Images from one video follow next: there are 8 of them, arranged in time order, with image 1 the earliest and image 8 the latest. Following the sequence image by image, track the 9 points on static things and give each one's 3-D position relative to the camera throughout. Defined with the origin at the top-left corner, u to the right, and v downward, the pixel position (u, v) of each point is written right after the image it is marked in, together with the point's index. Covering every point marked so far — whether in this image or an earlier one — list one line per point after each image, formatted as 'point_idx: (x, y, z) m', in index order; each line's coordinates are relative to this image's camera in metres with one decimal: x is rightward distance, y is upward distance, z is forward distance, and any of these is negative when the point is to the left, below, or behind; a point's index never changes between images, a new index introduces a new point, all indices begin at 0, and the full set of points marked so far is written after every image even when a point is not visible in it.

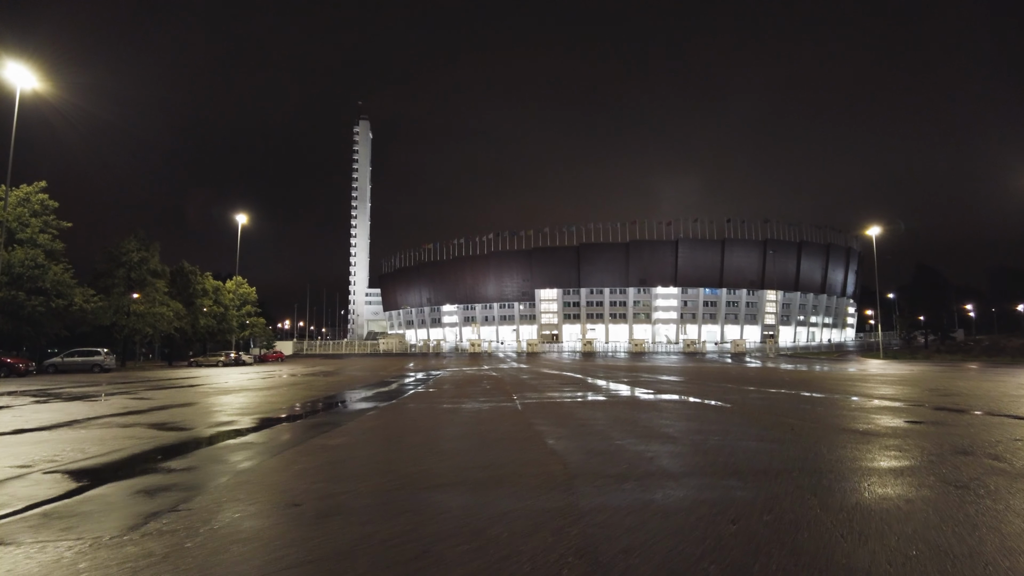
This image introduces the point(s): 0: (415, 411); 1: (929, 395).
0: (-3.2, -3.7, +17.6) m
1: (+10.3, -2.7, +14.4) m
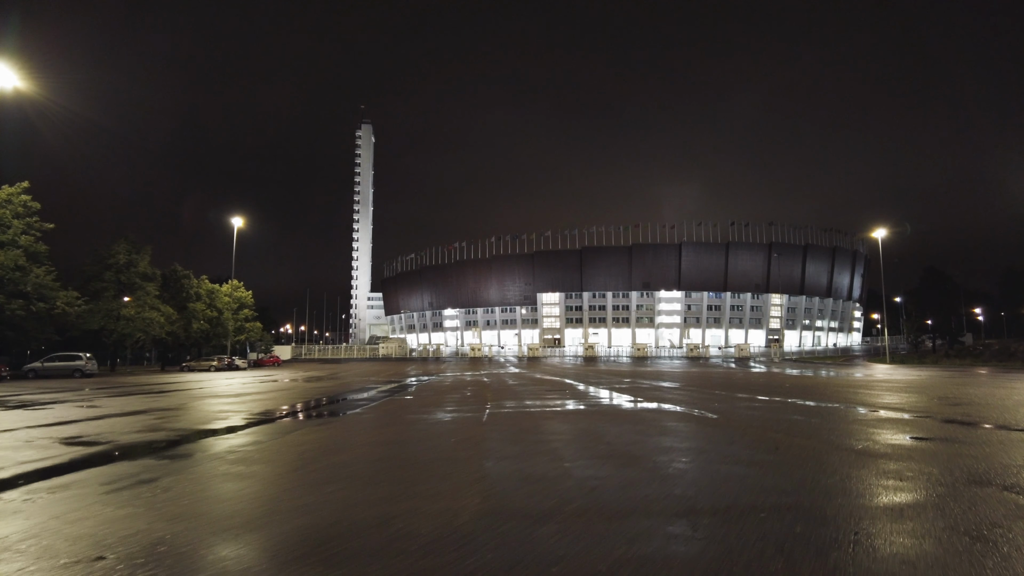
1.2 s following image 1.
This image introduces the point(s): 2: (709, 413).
0: (-3.8, -3.7, +16.5) m
1: (+9.7, -2.7, +13.2) m
2: (+4.5, -3.0, +13.9) m
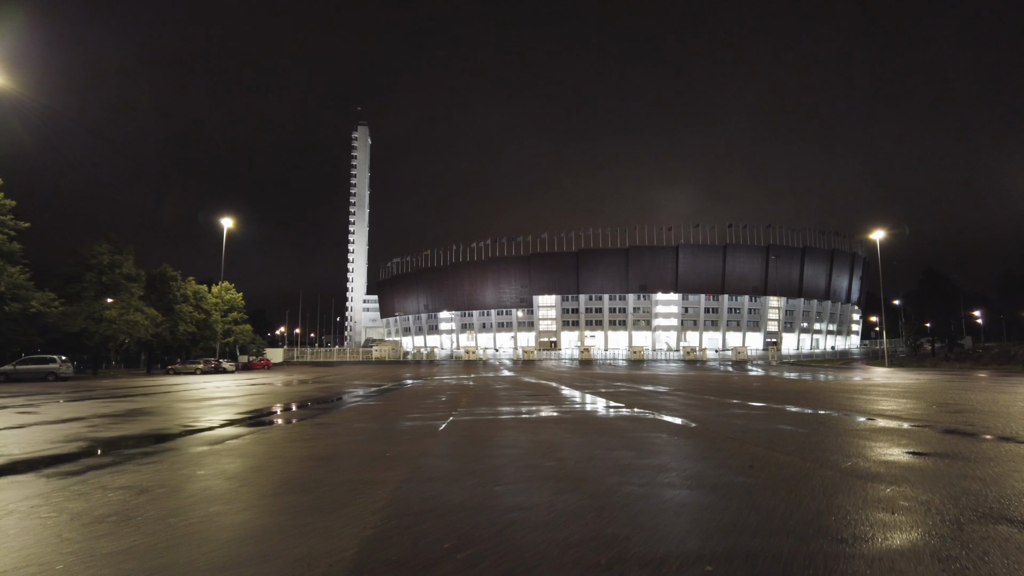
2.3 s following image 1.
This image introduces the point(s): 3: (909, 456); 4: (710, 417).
0: (-4.5, -3.7, +15.6) m
1: (+8.9, -2.7, +12.3) m
2: (+3.8, -2.9, +12.9) m
3: (+4.7, -2.0, +6.8) m
4: (+4.4, -2.9, +13.1) m
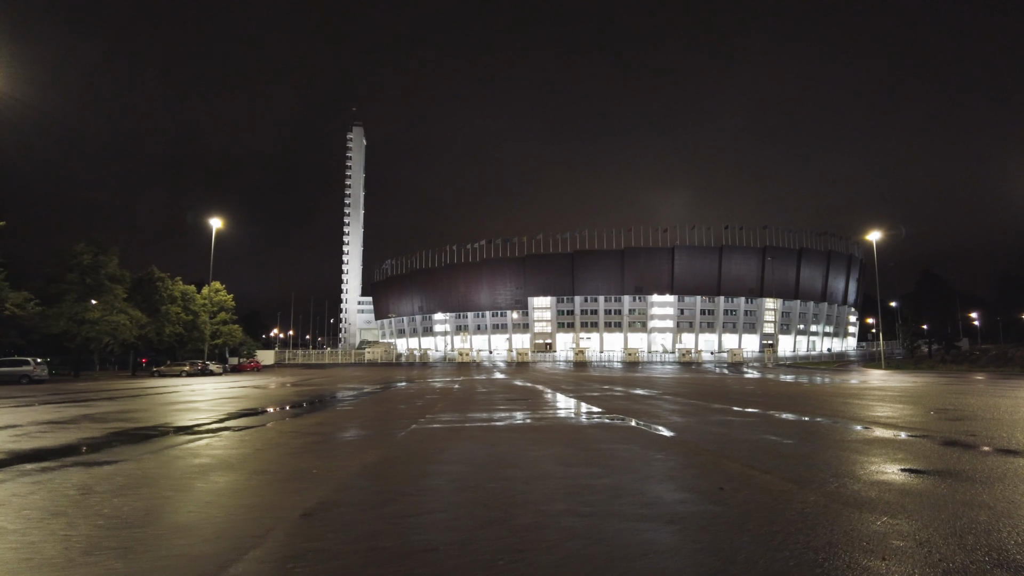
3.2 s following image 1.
0: (-5.2, -3.6, +14.7) m
1: (+8.3, -2.6, +11.4) m
2: (+3.2, -2.9, +12.1) m
3: (+4.1, -1.9, +6.0) m
4: (+3.7, -2.9, +12.2) m
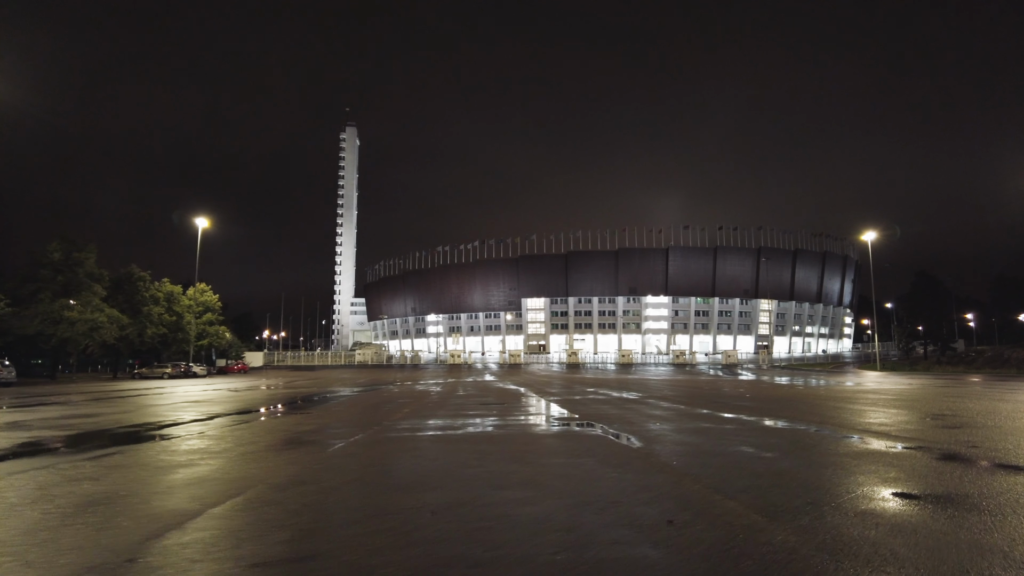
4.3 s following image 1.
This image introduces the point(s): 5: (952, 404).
0: (-5.9, -3.6, +13.7) m
1: (+7.6, -2.5, +10.5) m
2: (+2.4, -2.8, +11.1) m
3: (+3.4, -1.8, +5.0) m
4: (+3.0, -2.8, +11.2) m
5: (+13.6, -3.6, +17.9) m
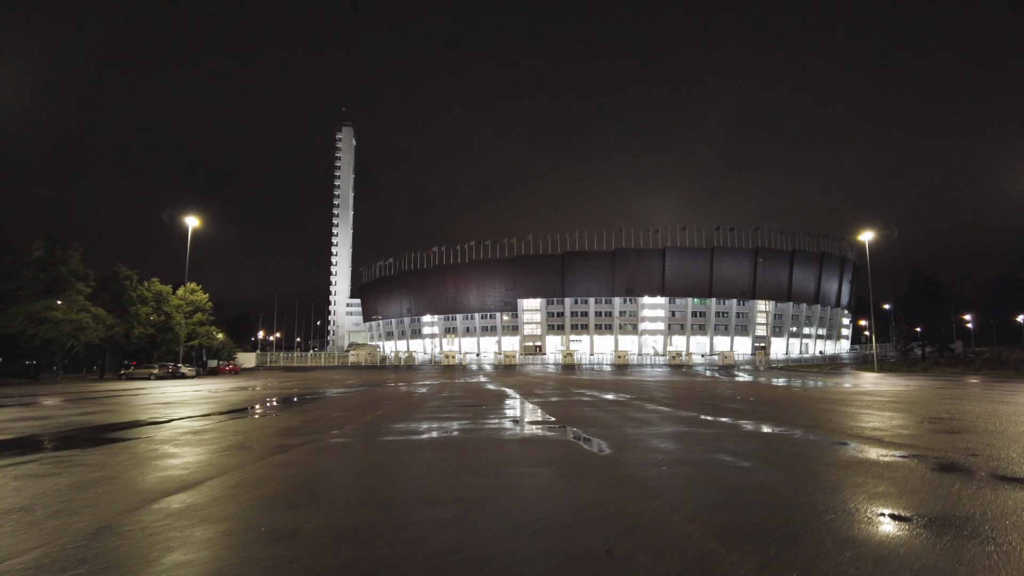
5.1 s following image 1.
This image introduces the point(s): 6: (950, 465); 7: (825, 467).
0: (-6.5, -3.5, +12.9) m
1: (+7.0, -2.4, +9.7) m
2: (+1.8, -2.7, +10.3) m
3: (+2.8, -1.7, +4.3) m
4: (+2.4, -2.7, +10.5) m
5: (+13.0, -3.5, +17.2) m
6: (+5.1, -2.1, +6.8) m
7: (+3.6, -2.1, +6.8) m
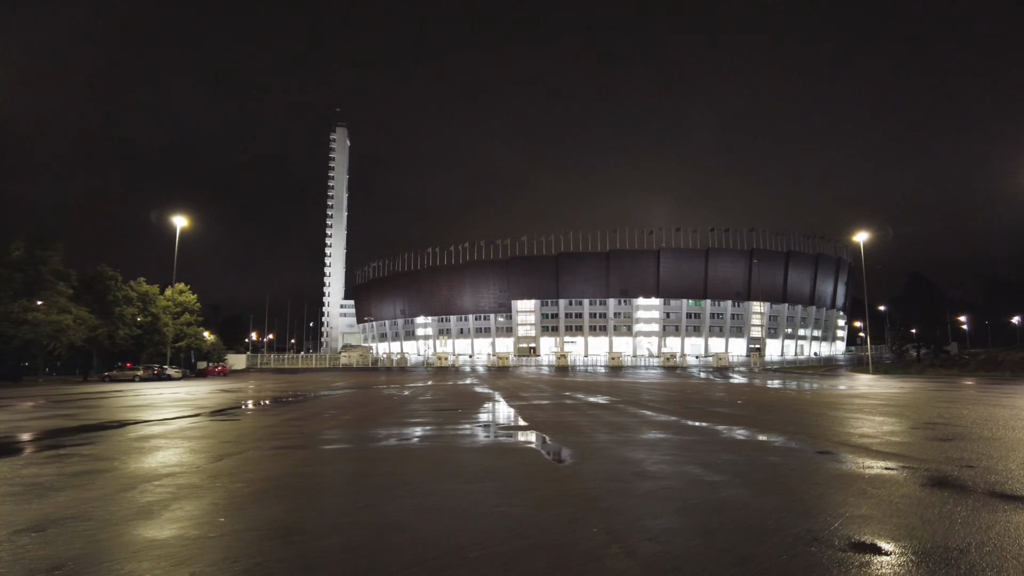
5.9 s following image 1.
0: (-7.2, -3.4, +12.1) m
1: (+6.4, -2.4, +9.1) m
2: (+1.2, -2.6, +9.6) m
3: (+2.2, -1.7, +3.6) m
4: (+1.8, -2.6, +9.8) m
5: (+12.3, -3.5, +16.5) m
6: (+4.5, -2.0, +6.1) m
7: (+3.0, -2.0, +6.1) m
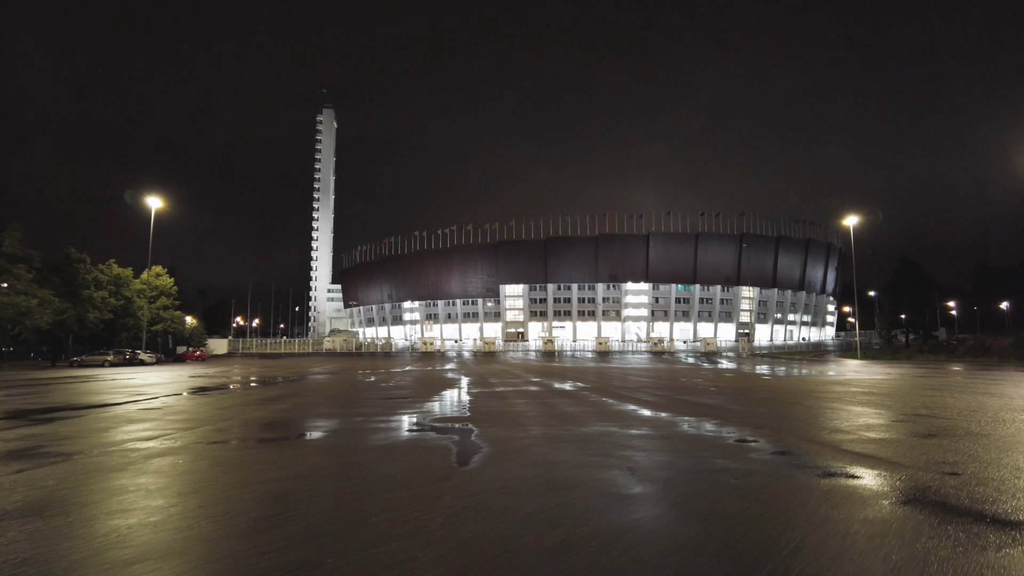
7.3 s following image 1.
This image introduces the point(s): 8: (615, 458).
0: (-8.3, -2.9, +10.8) m
1: (+5.2, -2.0, +7.9) m
2: (+0.1, -2.3, +8.4) m
3: (+1.2, -1.4, +2.3) m
4: (+0.6, -2.2, +8.5) m
5: (+11.1, -2.9, +15.4) m
6: (+3.4, -1.7, +4.8) m
7: (+1.9, -1.7, +4.8) m
8: (+1.3, -2.0, +6.8) m
